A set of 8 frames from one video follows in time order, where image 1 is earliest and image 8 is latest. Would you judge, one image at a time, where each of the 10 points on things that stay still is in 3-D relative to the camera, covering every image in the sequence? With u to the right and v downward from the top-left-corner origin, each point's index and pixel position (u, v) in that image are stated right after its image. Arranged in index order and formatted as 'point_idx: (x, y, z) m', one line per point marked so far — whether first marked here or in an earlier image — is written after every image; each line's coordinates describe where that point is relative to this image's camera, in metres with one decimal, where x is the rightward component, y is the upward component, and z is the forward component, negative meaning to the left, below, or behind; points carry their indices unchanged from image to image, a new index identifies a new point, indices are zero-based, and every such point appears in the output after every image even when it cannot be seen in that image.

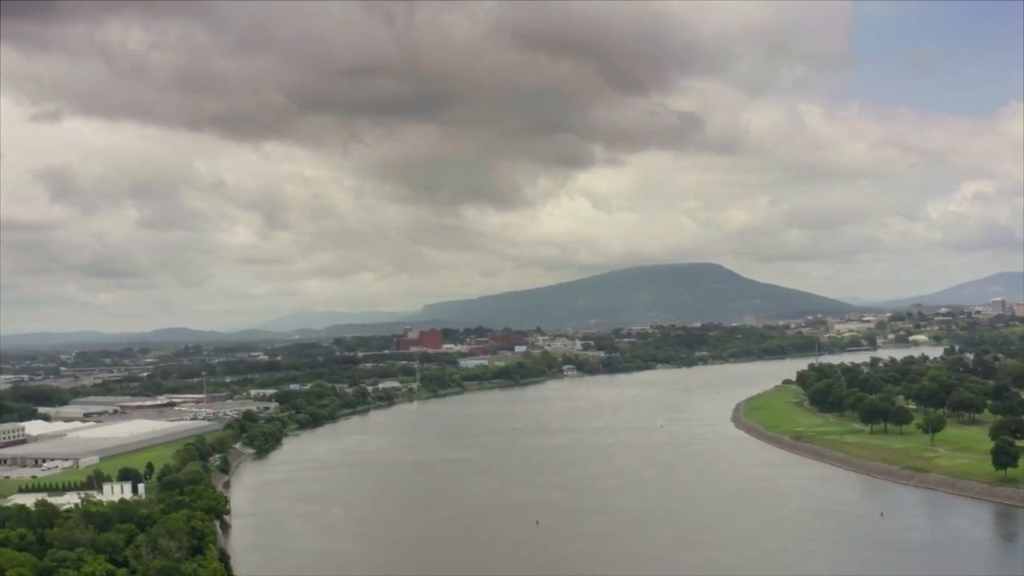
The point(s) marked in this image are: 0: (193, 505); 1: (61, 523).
0: (-3.8, -2.6, +11.3) m
1: (-5.1, -2.7, +10.5) m
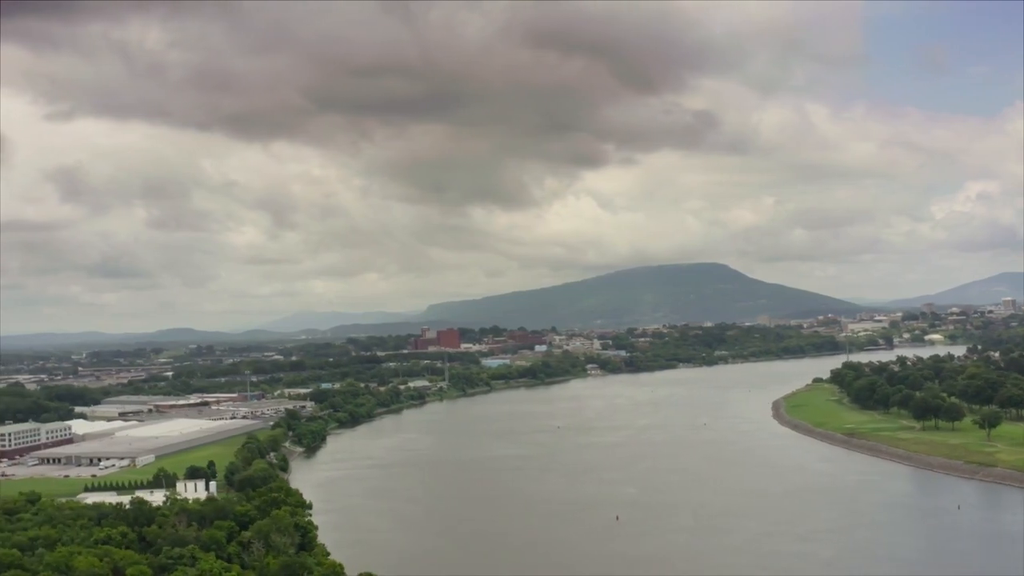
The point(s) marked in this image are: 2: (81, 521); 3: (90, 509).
0: (-2.7, -2.6, +11.3) m
1: (-4.0, -2.7, +10.4) m
2: (-4.9, -2.7, +10.5) m
3: (-5.0, -2.6, +10.9) m
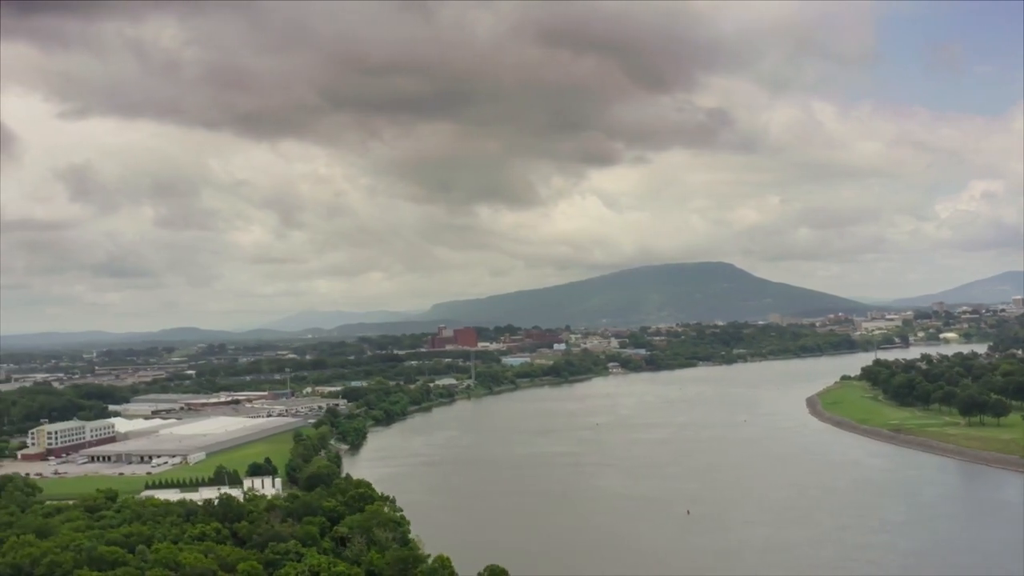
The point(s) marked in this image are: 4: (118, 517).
0: (-1.6, -2.5, +11.2) m
1: (-2.9, -2.6, +10.4) m
2: (-3.8, -2.6, +10.4) m
3: (-4.0, -2.6, +10.9) m
4: (-4.6, -2.7, +10.7) m
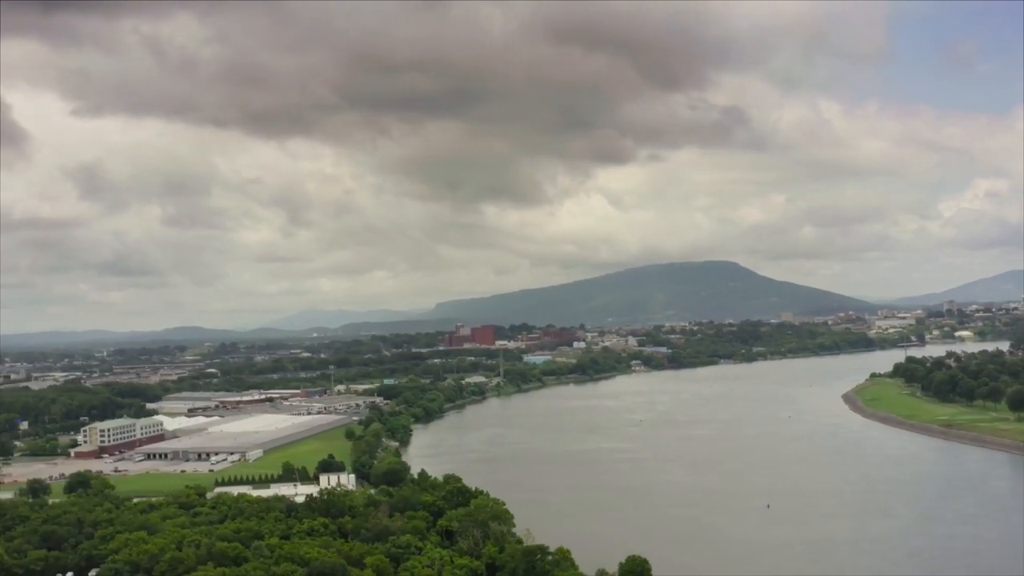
0: (-0.5, -2.4, +11.2) m
1: (-1.8, -2.5, +10.4) m
2: (-2.7, -2.6, +10.4) m
3: (-2.8, -2.5, +10.9) m
4: (-3.4, -2.6, +10.6) m
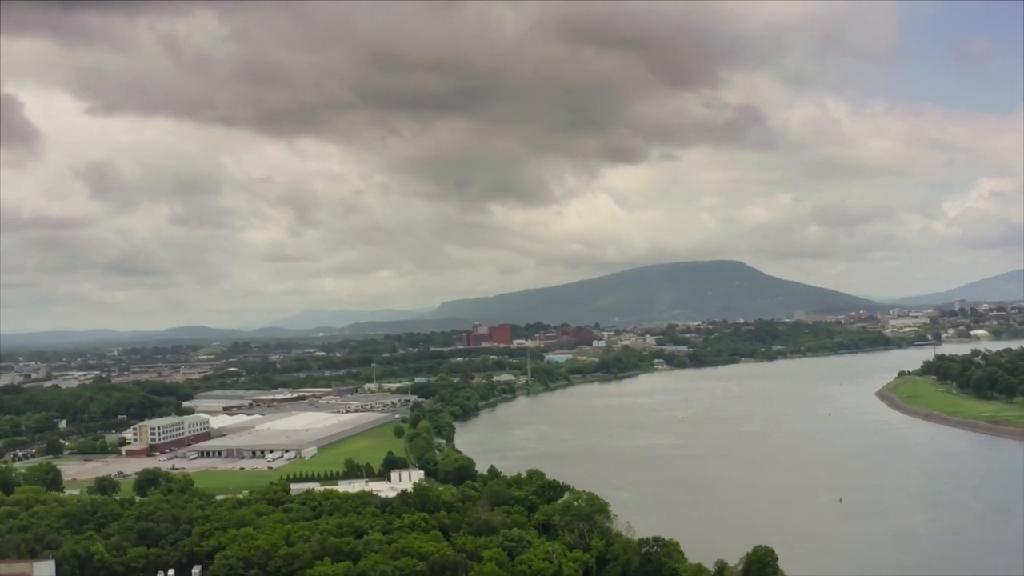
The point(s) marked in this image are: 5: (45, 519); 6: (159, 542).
0: (+0.6, -2.4, +11.2) m
1: (-0.7, -2.5, +10.4) m
2: (-1.6, -2.5, +10.4) m
3: (-1.7, -2.5, +10.8) m
4: (-2.3, -2.5, +10.6) m
5: (-5.2, -2.6, +10.3) m
6: (-3.8, -2.7, +9.9) m
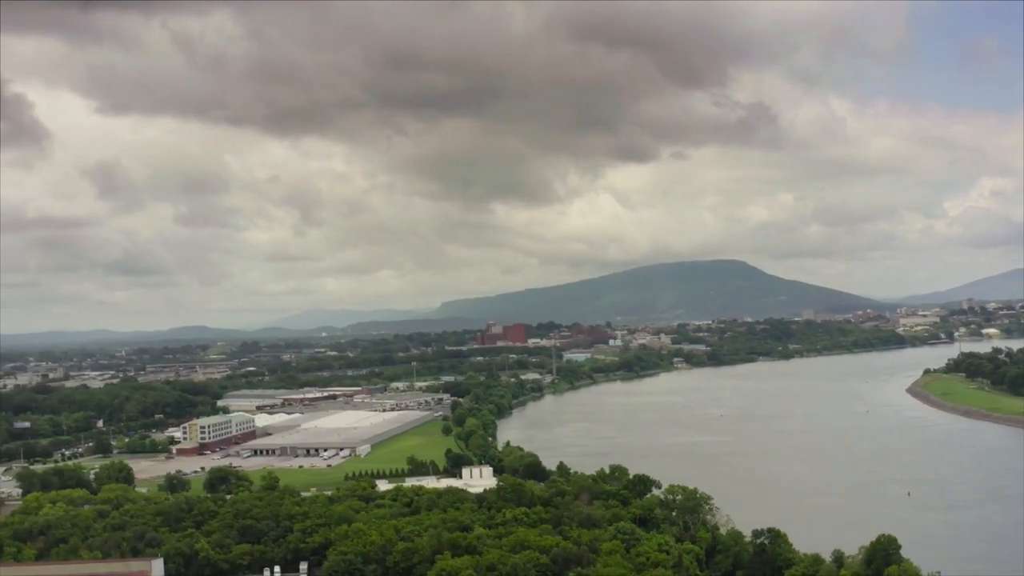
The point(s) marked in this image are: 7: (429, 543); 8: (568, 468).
0: (+1.7, -2.3, +11.2) m
1: (+0.4, -2.4, +10.4) m
2: (-0.5, -2.4, +10.4) m
3: (-0.7, -2.4, +10.8) m
4: (-1.2, -2.5, +10.6) m
5: (-4.1, -2.6, +10.3) m
6: (-2.7, -2.7, +9.8) m
7: (-0.8, -2.4, +8.8) m
8: (+0.8, -2.6, +13.3) m
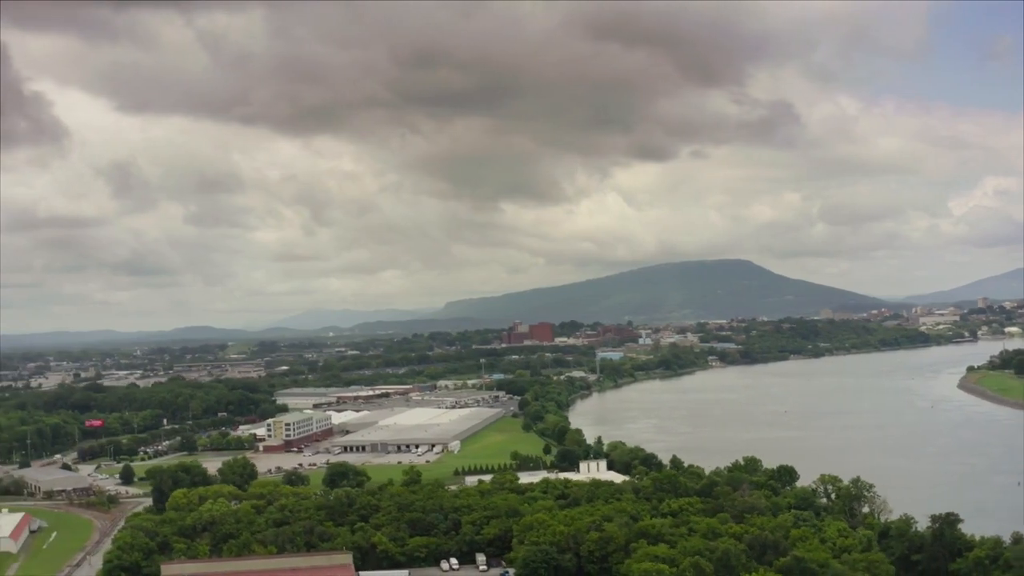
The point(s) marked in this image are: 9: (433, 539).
0: (+3.5, -2.2, +11.2) m
1: (+2.2, -2.4, +10.4) m
2: (+1.3, -2.4, +10.4) m
3: (+1.1, -2.3, +10.8) m
4: (+0.6, -2.4, +10.6) m
5: (-2.3, -2.5, +10.2) m
6: (-0.9, -2.6, +9.8) m
7: (+1.0, -2.4, +8.8) m
8: (+2.5, -2.5, +13.3) m
9: (-0.8, -2.6, +9.6) m
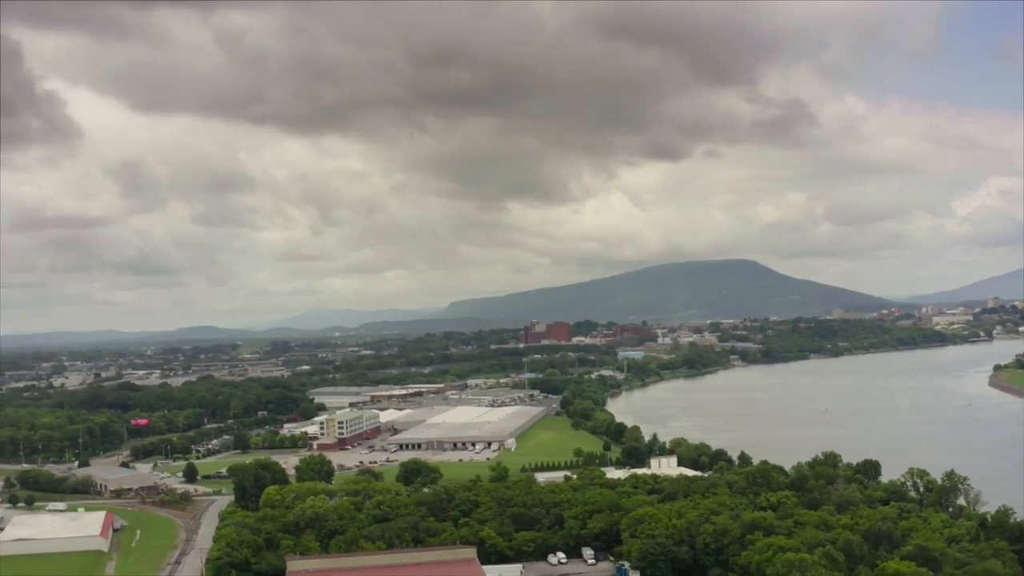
0: (+4.6, -2.2, +11.3) m
1: (+3.3, -2.3, +10.4) m
2: (+2.4, -2.3, +10.4) m
3: (+2.2, -2.3, +10.8) m
4: (+1.7, -2.4, +10.6) m
5: (-1.2, -2.4, +10.2) m
6: (+0.2, -2.5, +9.8) m
7: (+2.1, -2.3, +8.8) m
8: (+3.6, -2.4, +13.3) m
9: (+0.3, -2.6, +9.6) m
